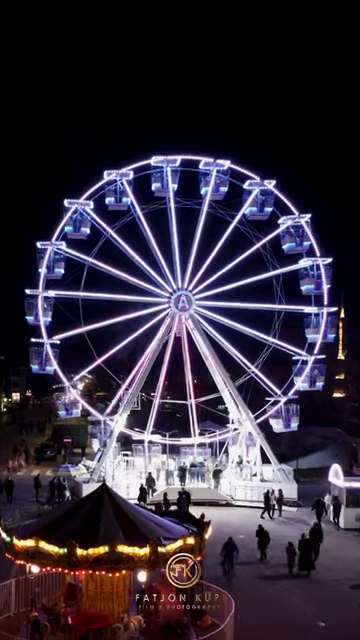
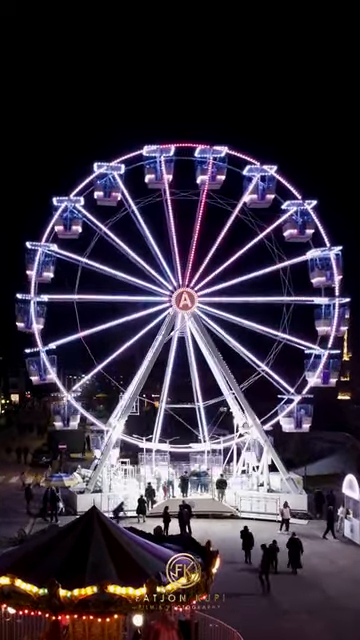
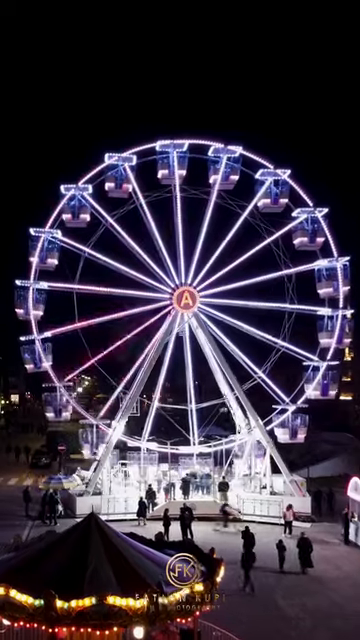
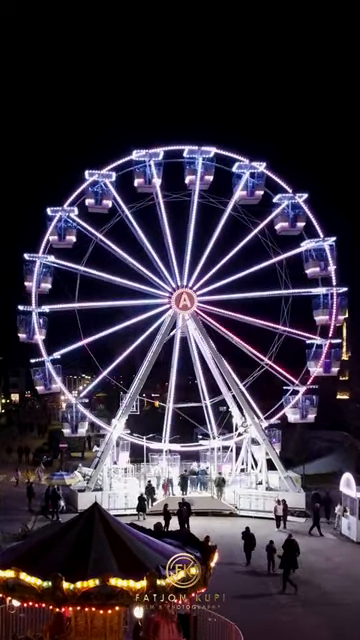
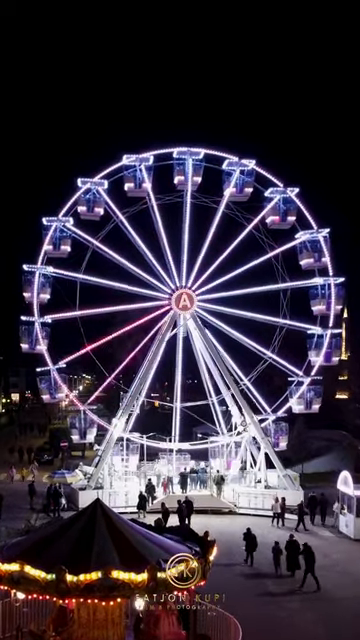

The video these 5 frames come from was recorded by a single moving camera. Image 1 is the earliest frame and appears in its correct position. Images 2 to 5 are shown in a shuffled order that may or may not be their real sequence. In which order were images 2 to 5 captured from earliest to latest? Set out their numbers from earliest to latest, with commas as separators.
5, 4, 2, 3
